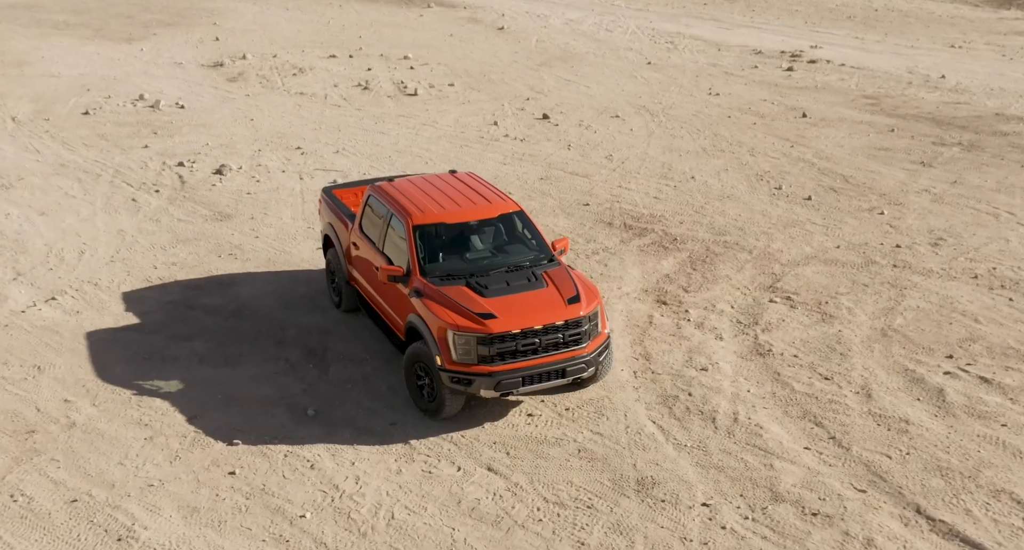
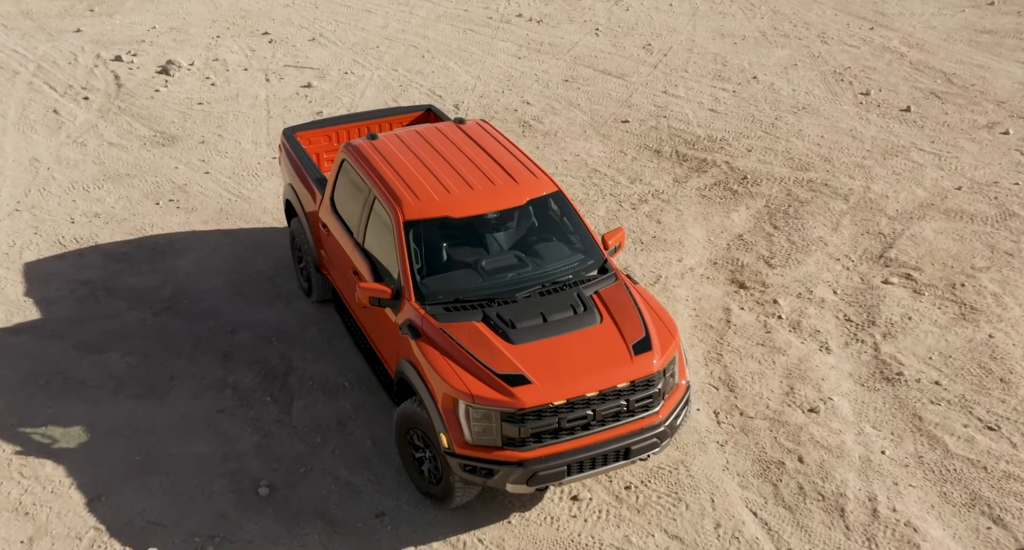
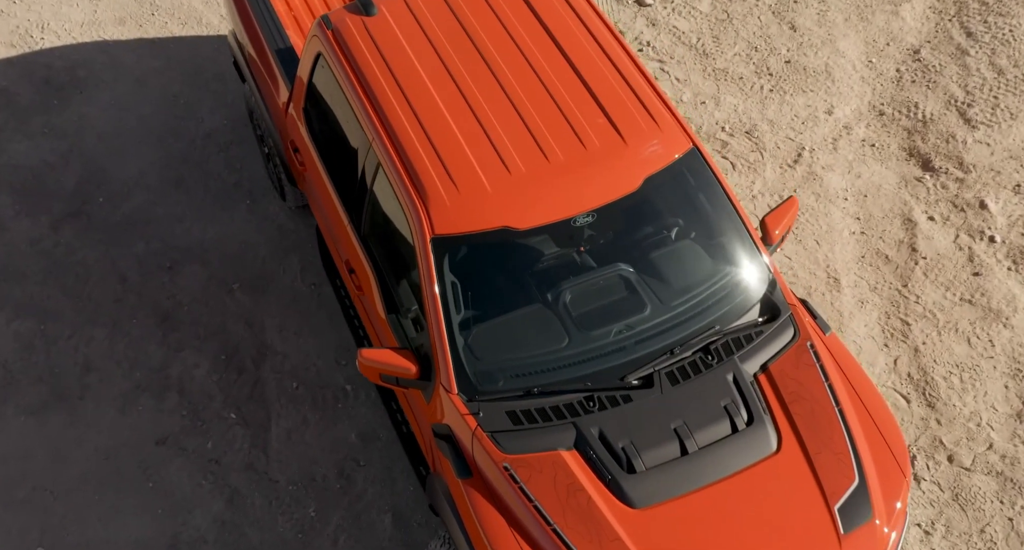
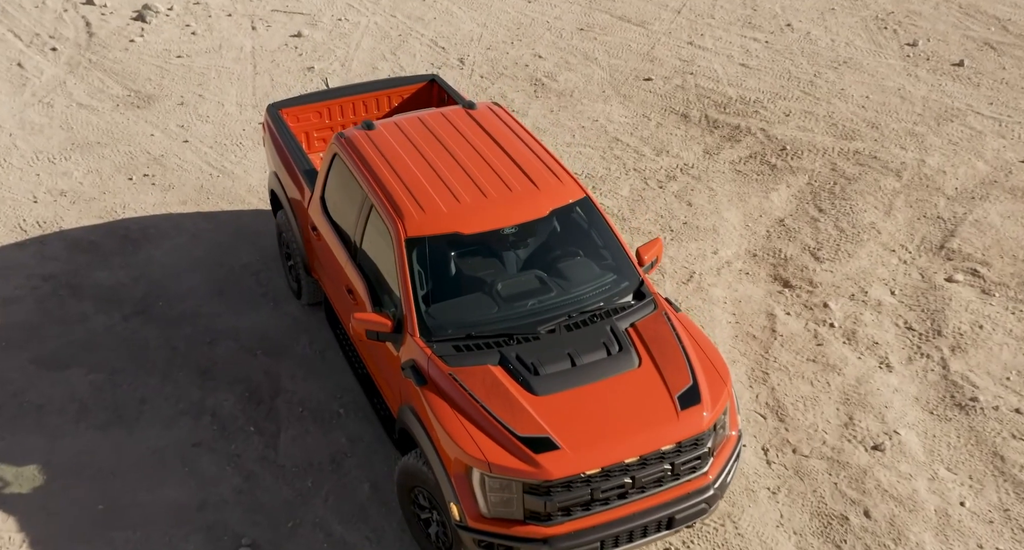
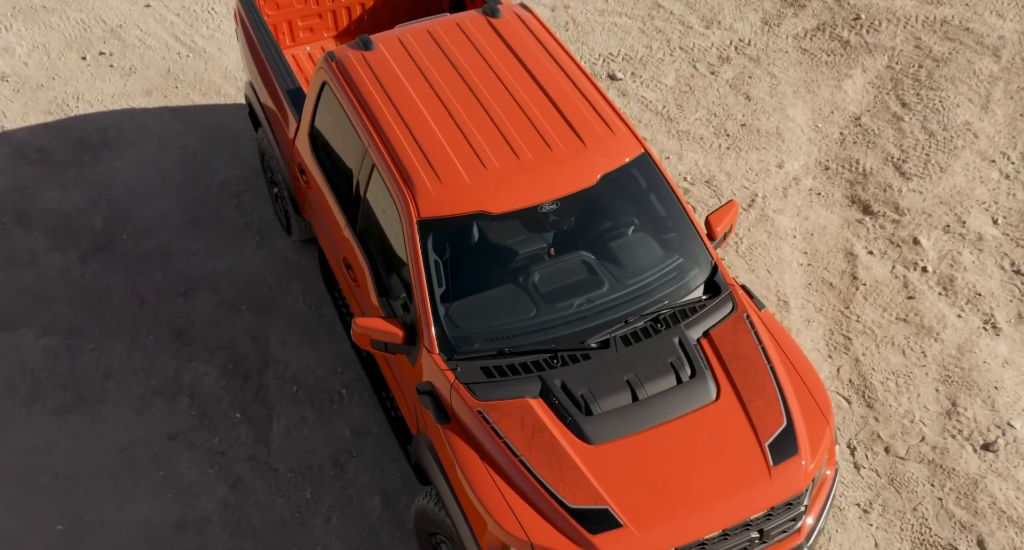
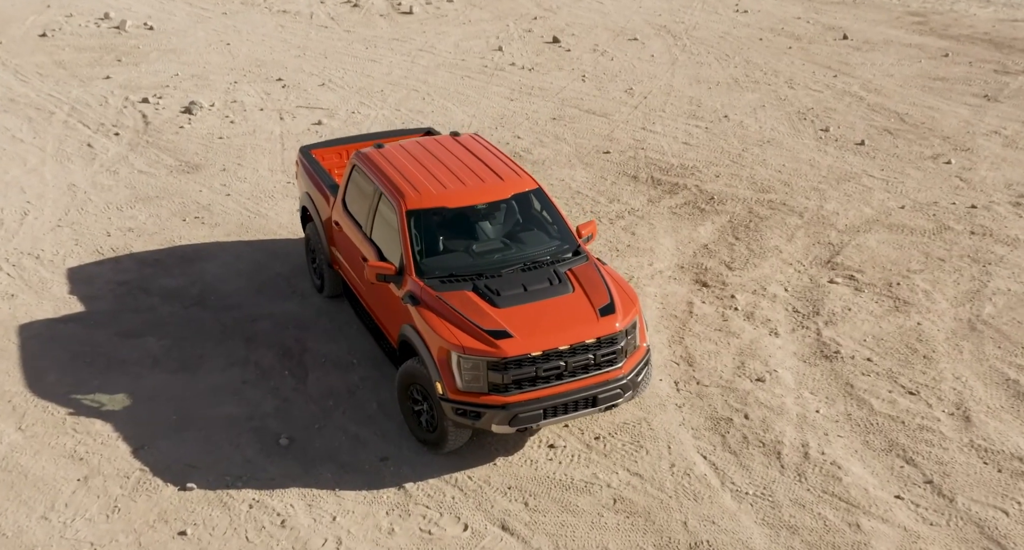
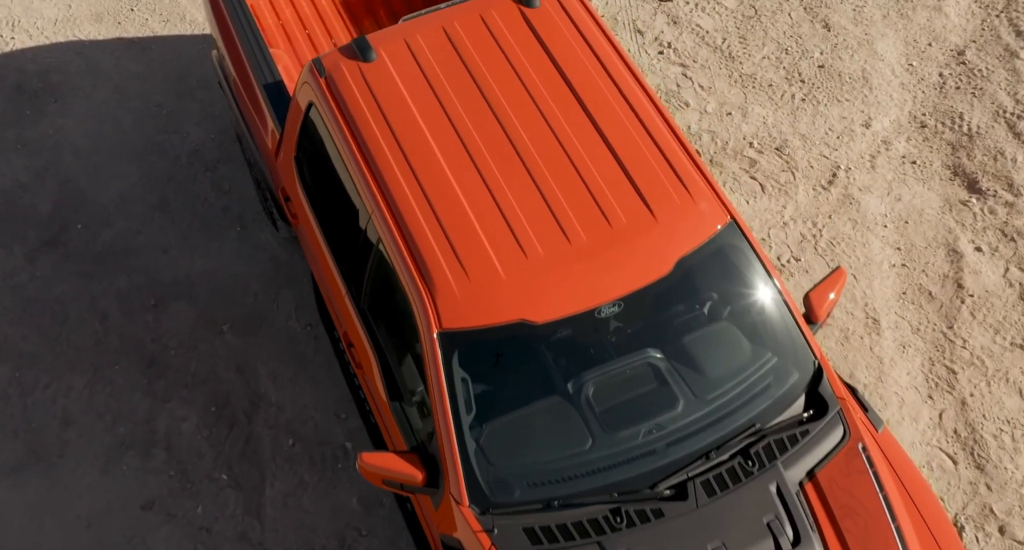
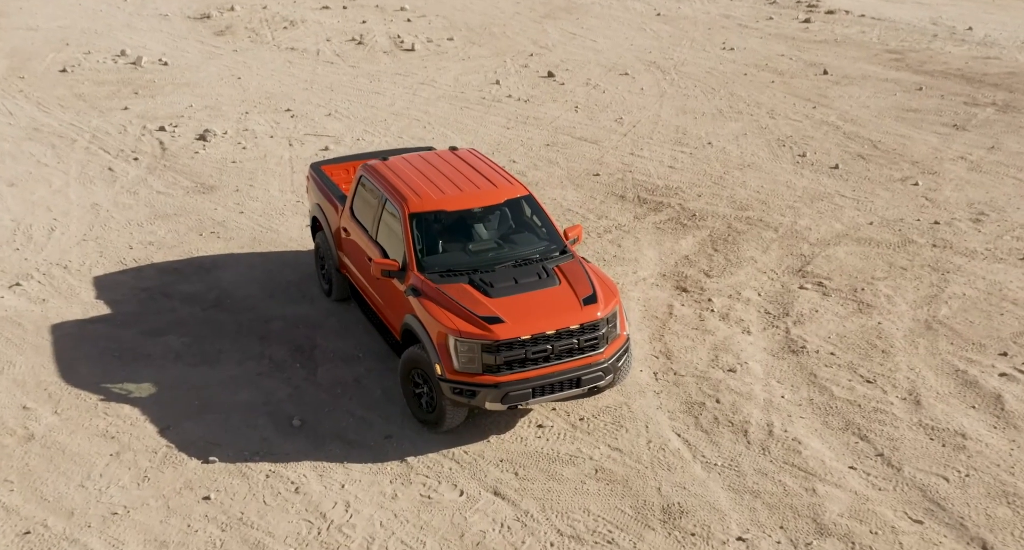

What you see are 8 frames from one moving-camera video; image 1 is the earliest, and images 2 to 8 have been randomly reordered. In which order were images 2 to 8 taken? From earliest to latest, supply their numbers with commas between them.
8, 6, 2, 4, 5, 3, 7
